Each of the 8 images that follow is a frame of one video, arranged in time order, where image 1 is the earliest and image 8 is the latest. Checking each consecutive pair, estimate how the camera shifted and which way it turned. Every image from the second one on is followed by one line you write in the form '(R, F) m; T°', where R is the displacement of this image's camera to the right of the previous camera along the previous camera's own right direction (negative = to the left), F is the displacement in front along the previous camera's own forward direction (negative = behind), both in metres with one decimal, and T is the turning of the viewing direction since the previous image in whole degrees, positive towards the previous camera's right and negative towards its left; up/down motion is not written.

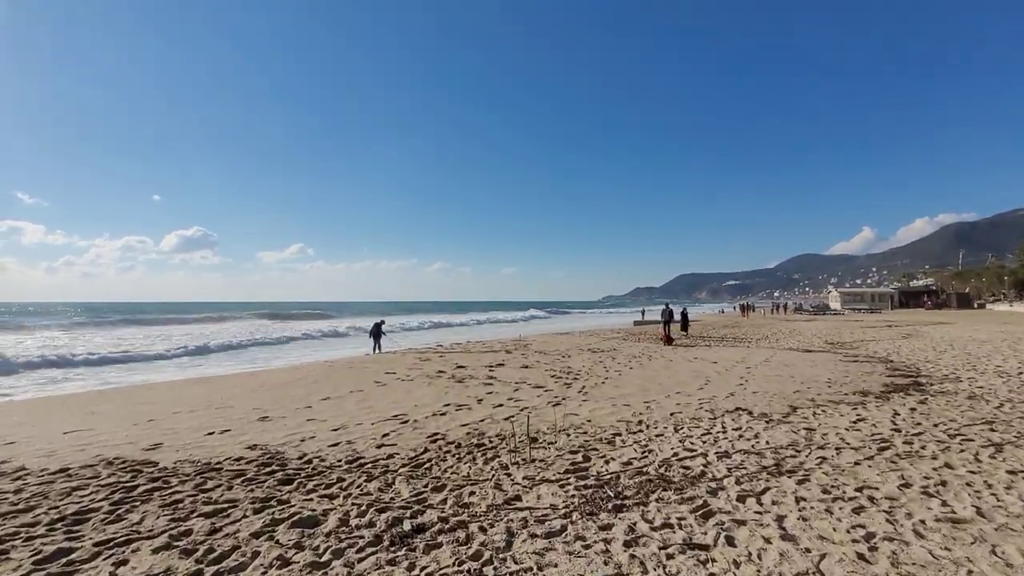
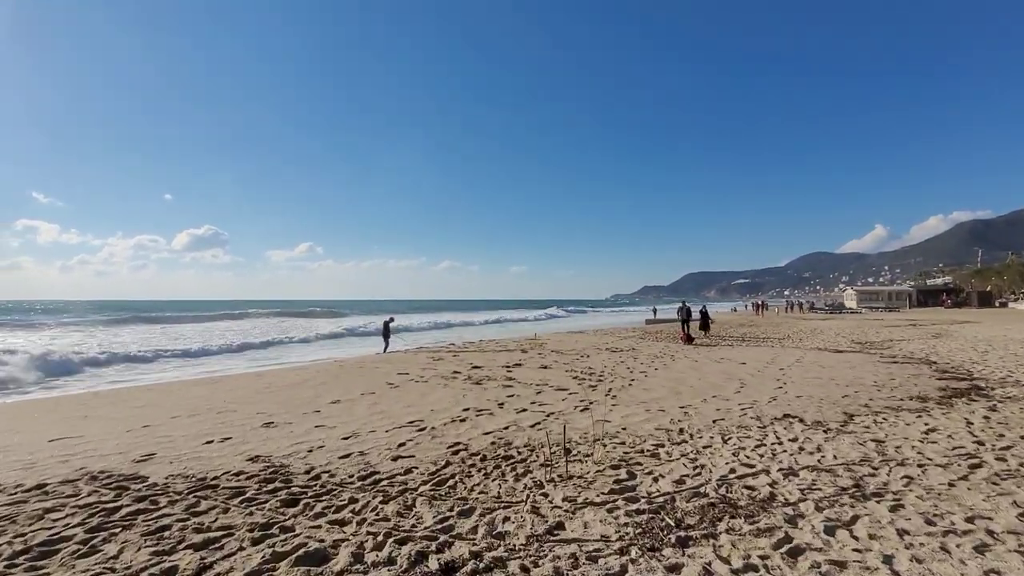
(-0.3, +0.6) m; -1°
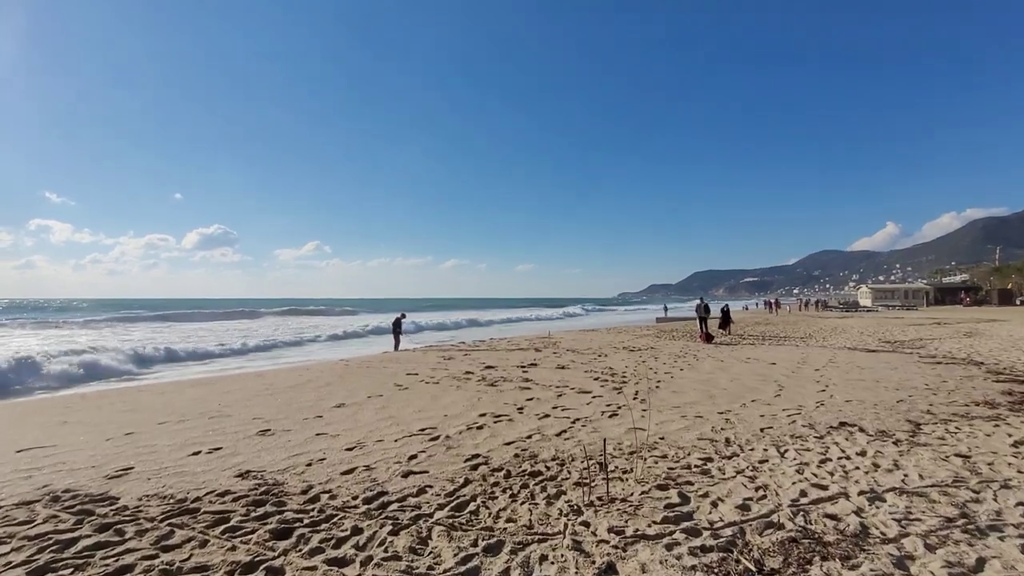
(-0.2, +0.7) m; -1°
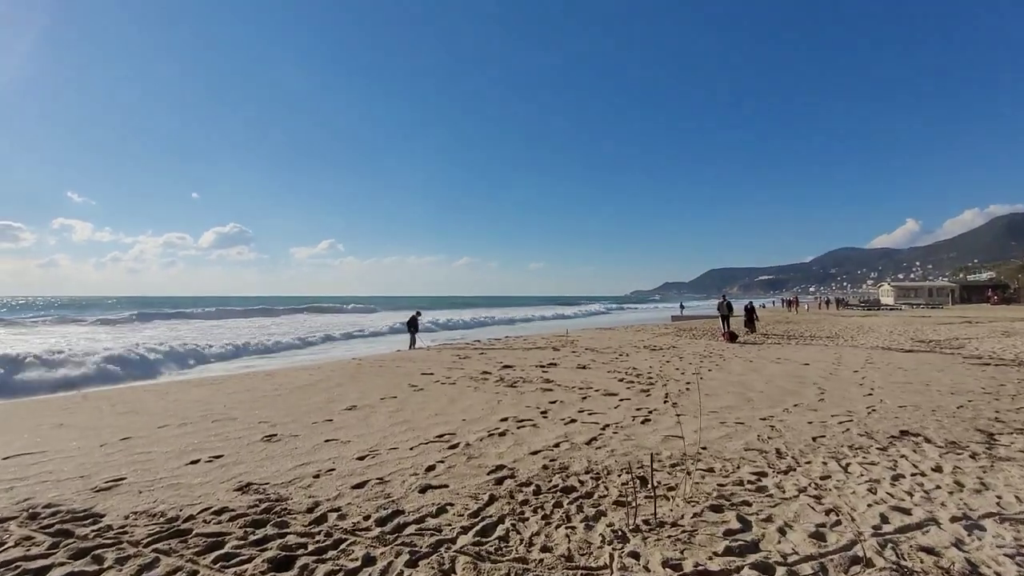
(-0.2, +0.5) m; -1°
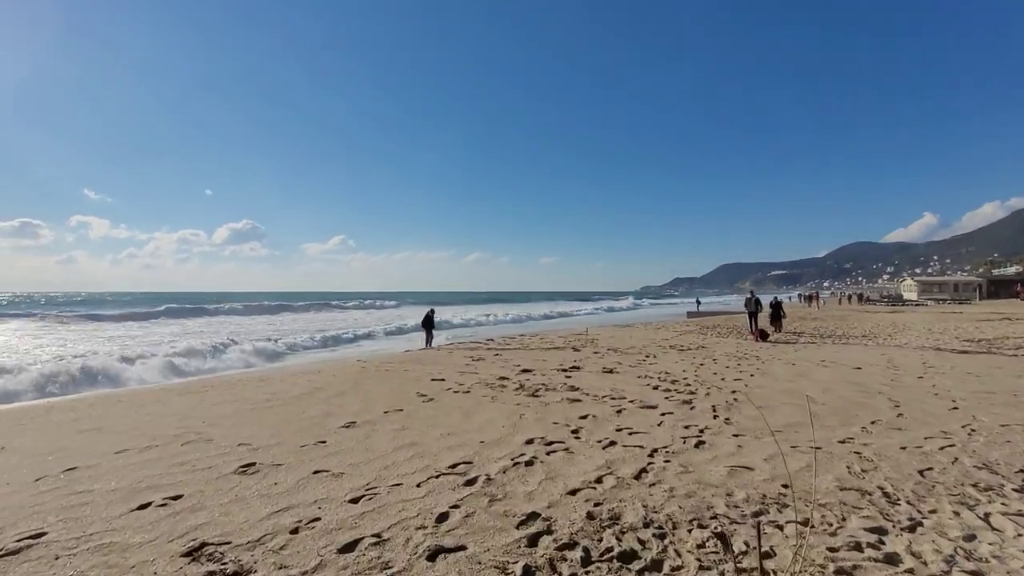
(-0.2, +1.0) m; -1°
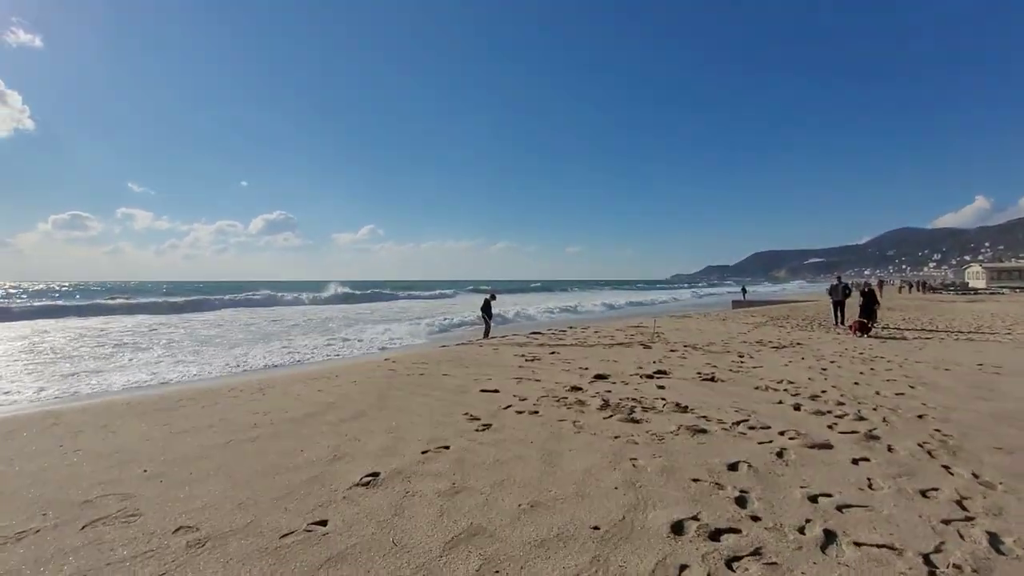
(-0.7, +2.2) m; -3°
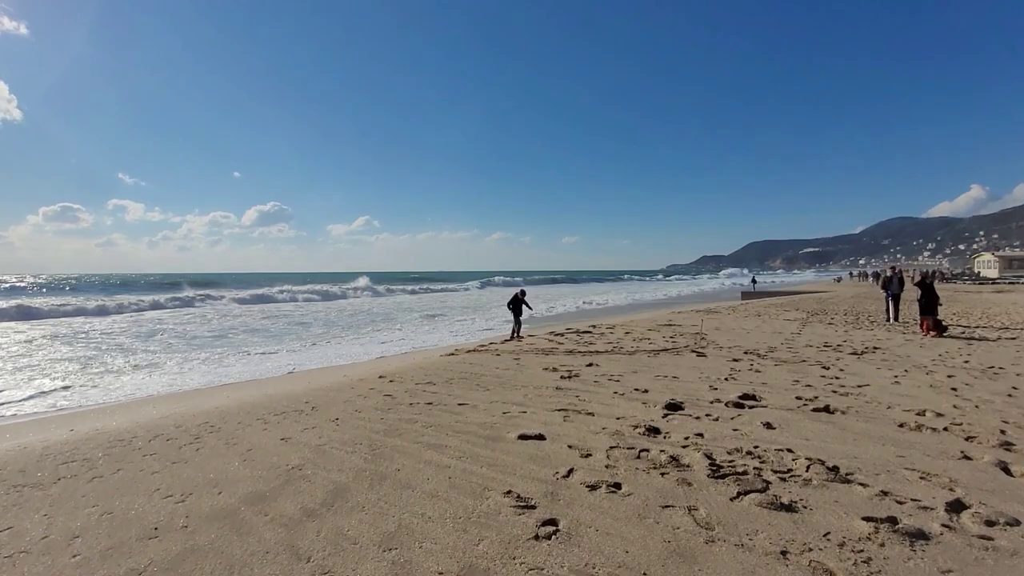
(-0.5, +2.1) m; 0°
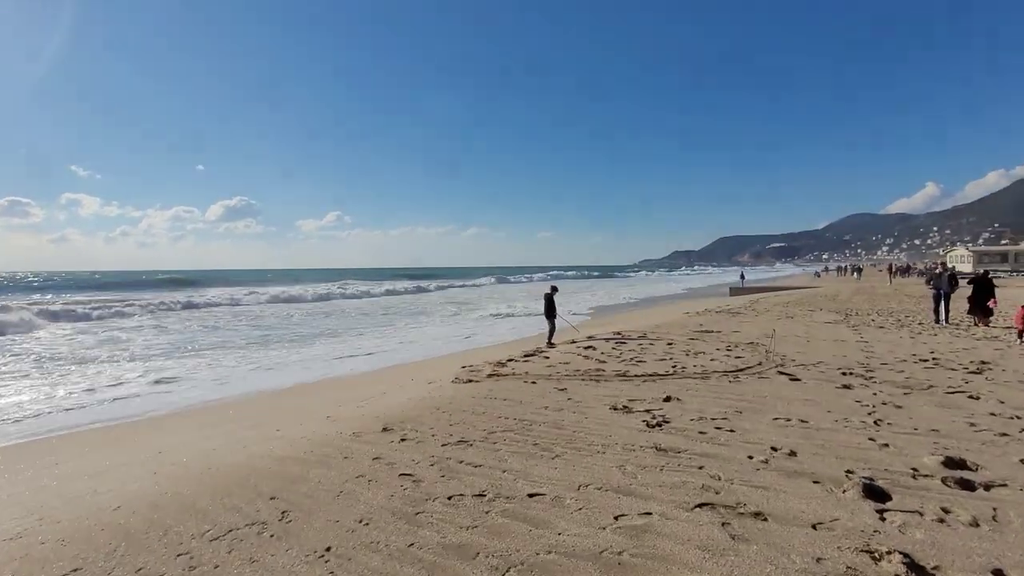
(-0.9, +2.3) m; +3°
